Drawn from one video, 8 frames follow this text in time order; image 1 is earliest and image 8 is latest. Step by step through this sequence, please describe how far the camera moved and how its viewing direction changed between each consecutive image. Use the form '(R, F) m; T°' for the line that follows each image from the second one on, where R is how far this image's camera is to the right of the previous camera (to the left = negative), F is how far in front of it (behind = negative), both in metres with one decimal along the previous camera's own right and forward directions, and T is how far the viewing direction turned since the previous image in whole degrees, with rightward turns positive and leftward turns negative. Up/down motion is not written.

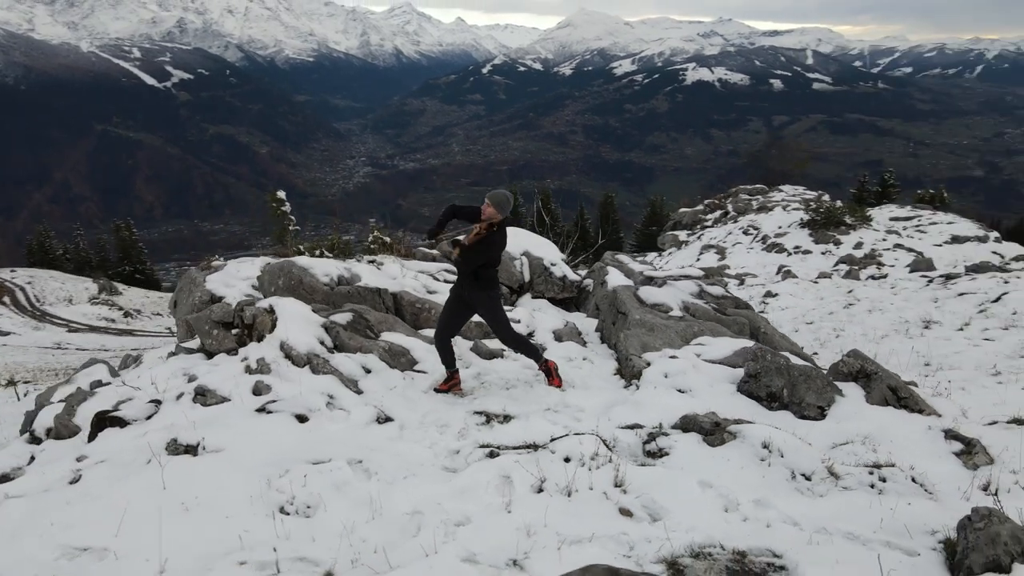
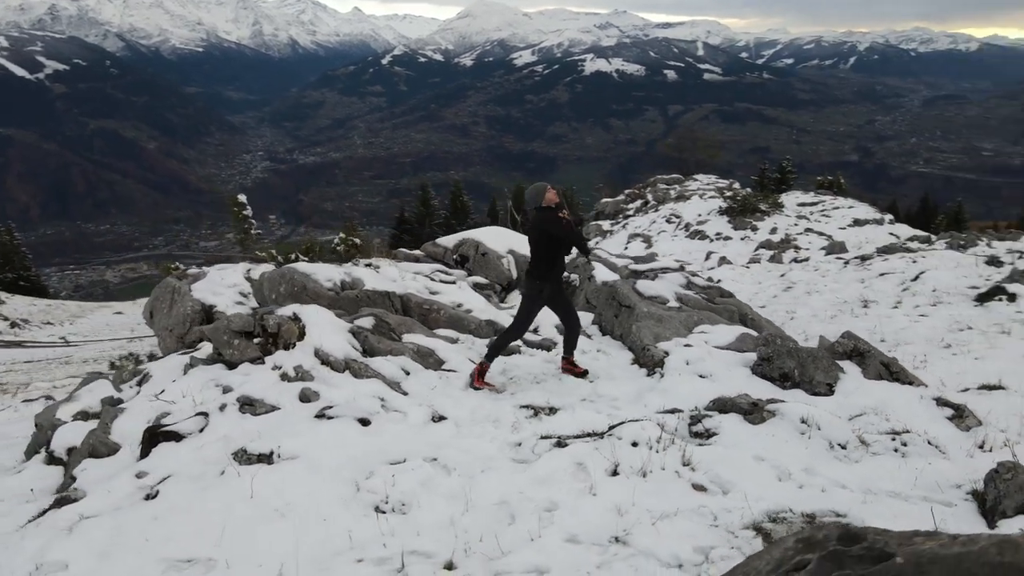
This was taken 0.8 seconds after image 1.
(-1.1, -0.3) m; +7°
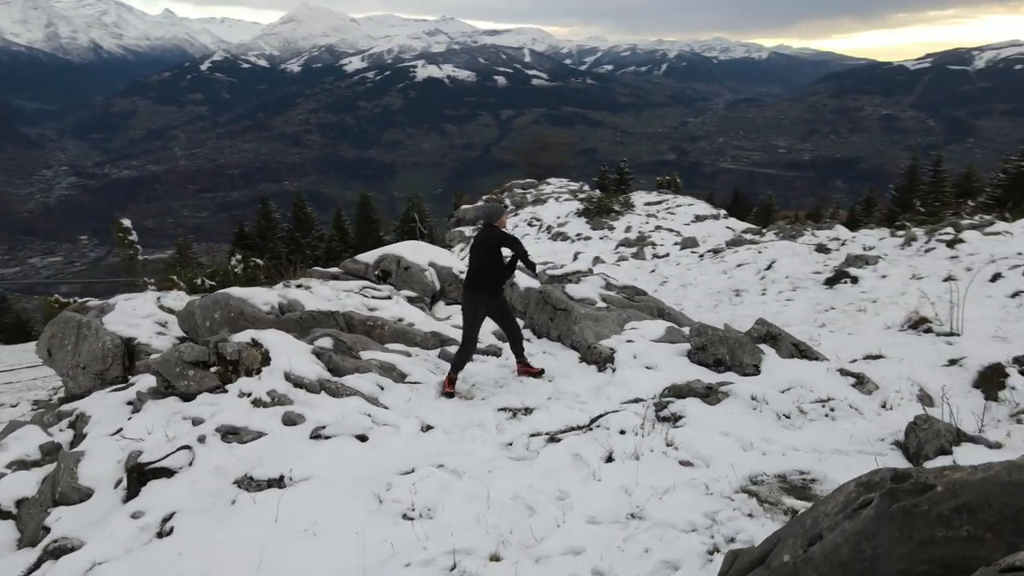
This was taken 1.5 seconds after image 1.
(-1.1, -0.3) m; +12°
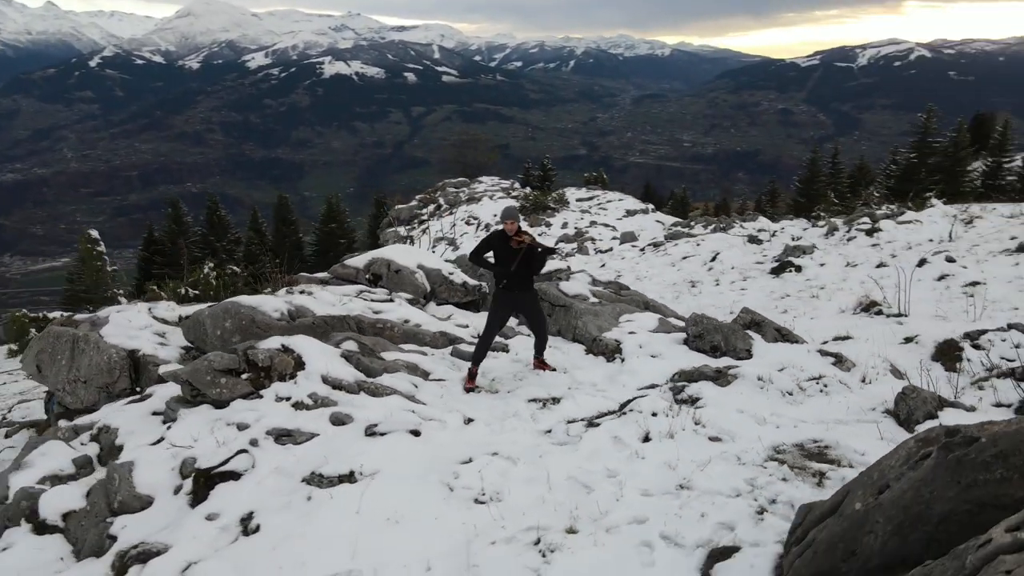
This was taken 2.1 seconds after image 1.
(-1.1, -0.4) m; +6°
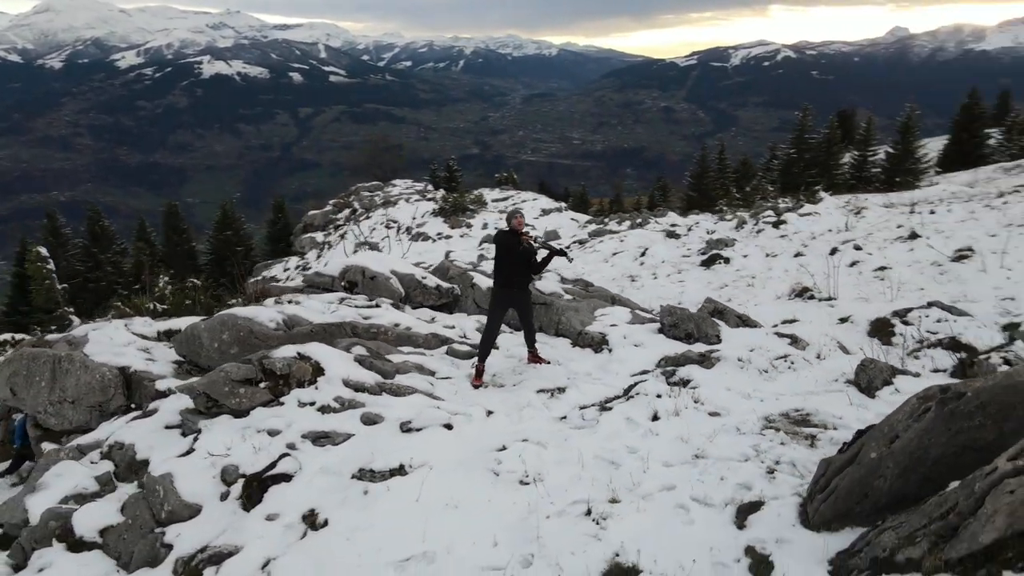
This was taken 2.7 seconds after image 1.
(-1.1, -0.5) m; +8°
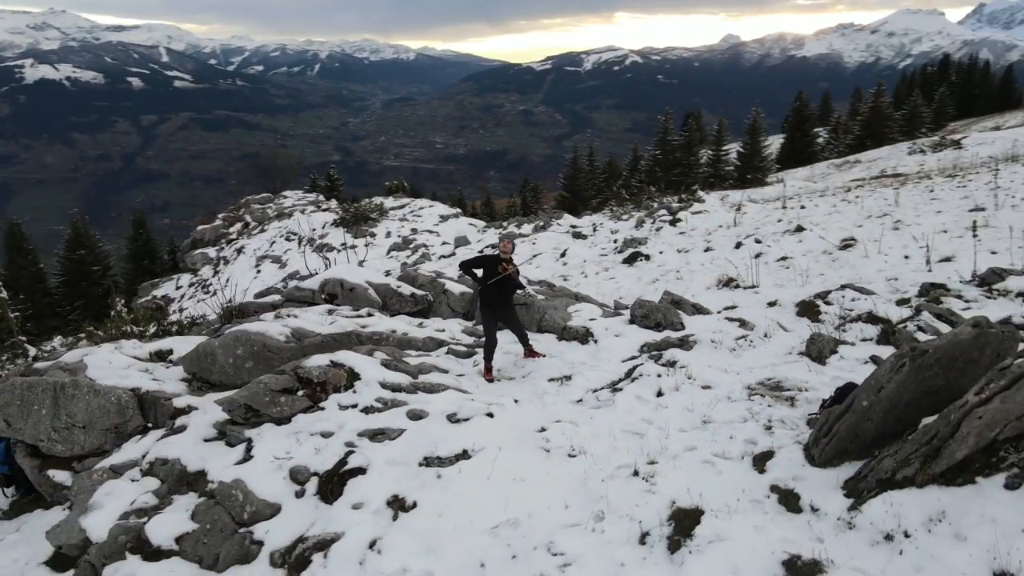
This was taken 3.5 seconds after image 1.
(-1.6, -0.8) m; +10°
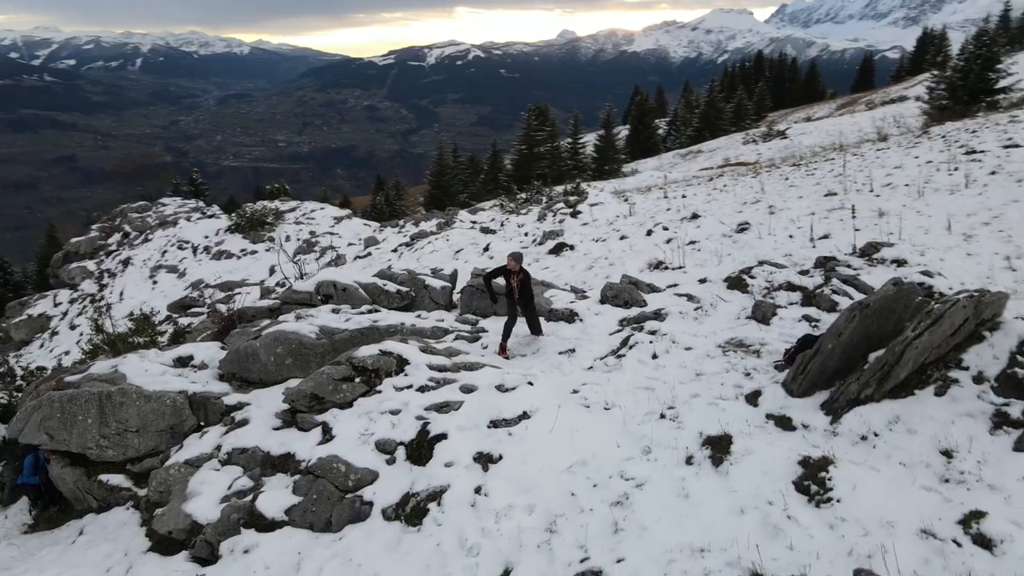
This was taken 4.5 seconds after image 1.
(-2.2, -1.3) m; +11°
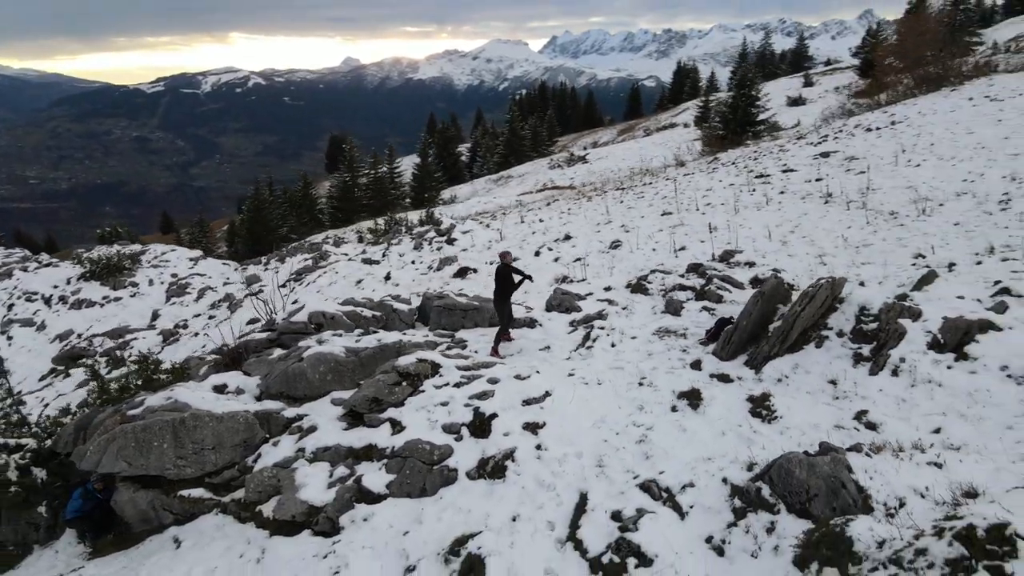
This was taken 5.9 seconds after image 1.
(-3.2, -2.3) m; +15°
